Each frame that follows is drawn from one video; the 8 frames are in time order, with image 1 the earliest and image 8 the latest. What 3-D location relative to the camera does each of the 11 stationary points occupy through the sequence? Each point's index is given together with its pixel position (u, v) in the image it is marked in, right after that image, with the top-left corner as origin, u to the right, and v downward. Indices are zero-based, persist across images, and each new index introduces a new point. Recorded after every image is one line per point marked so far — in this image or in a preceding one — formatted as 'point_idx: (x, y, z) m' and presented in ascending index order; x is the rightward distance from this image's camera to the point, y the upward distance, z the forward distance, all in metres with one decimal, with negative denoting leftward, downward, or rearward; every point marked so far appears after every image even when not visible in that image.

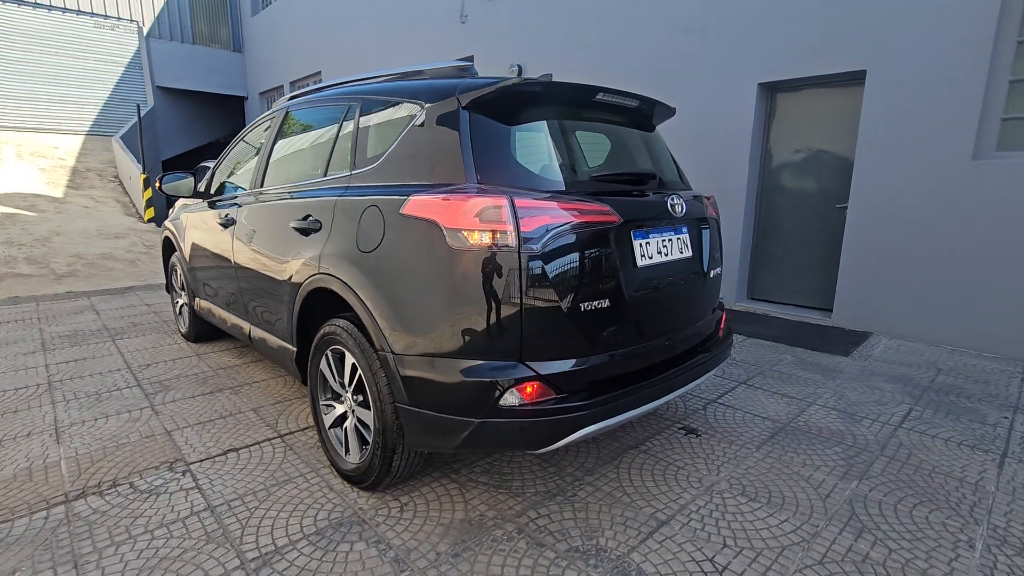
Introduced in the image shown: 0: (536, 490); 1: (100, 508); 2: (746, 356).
0: (+0.1, -0.9, +2.4) m
1: (-1.7, -0.9, +2.2) m
2: (+1.9, -0.6, +4.3) m
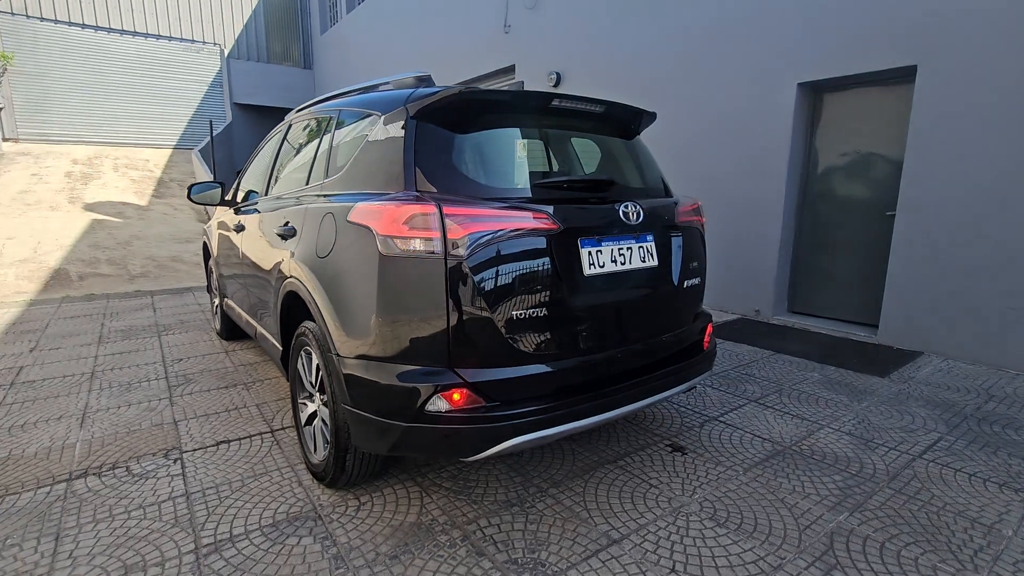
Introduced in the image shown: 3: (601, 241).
0: (-0.1, -1.0, +2.4) m
1: (-1.9, -0.9, +2.4) m
2: (+2.0, -0.7, +4.1) m
3: (+0.3, +0.2, +2.1) m
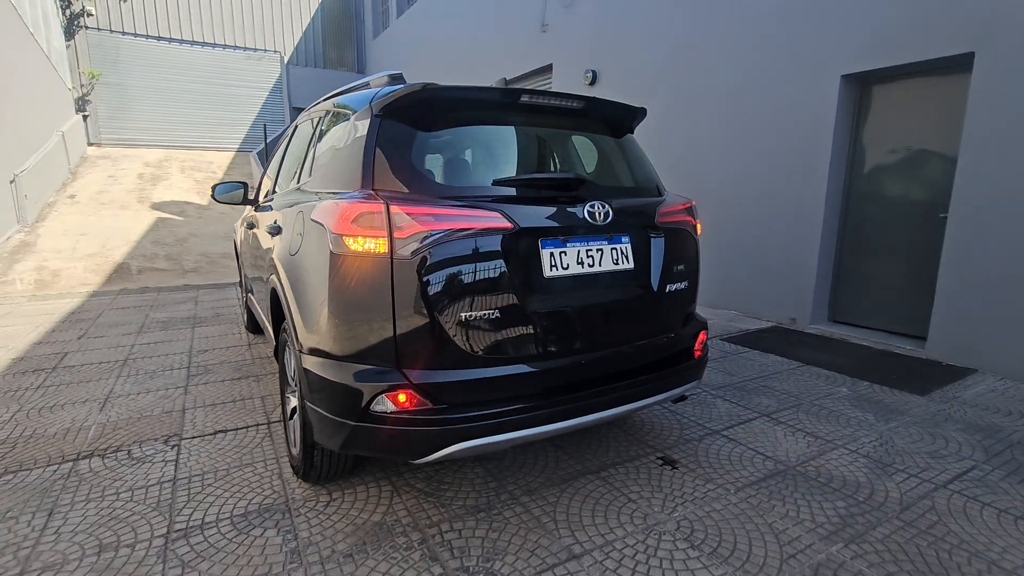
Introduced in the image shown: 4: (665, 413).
0: (-0.2, -1.0, +2.3) m
1: (-2.0, -0.9, +2.6) m
2: (+2.0, -0.7, +3.8) m
3: (+0.2, +0.2, +2.0) m
4: (+1.0, -0.8, +3.3) m
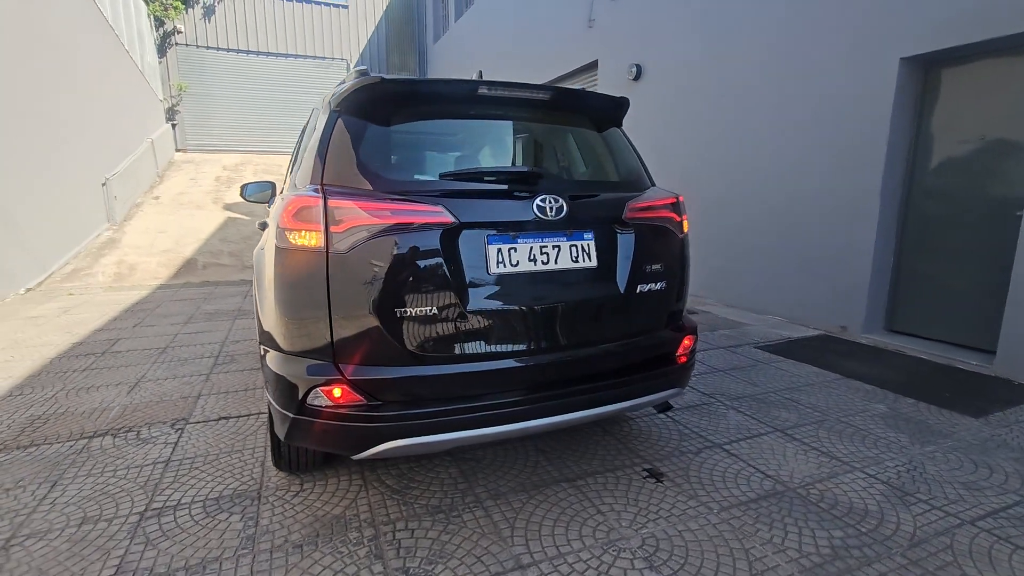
0: (-0.4, -0.9, +2.3) m
1: (-2.1, -0.8, +2.8) m
2: (+2.0, -0.7, +3.5) m
3: (0.0, +0.2, +1.9) m
4: (+0.9, -0.8, +3.1) m
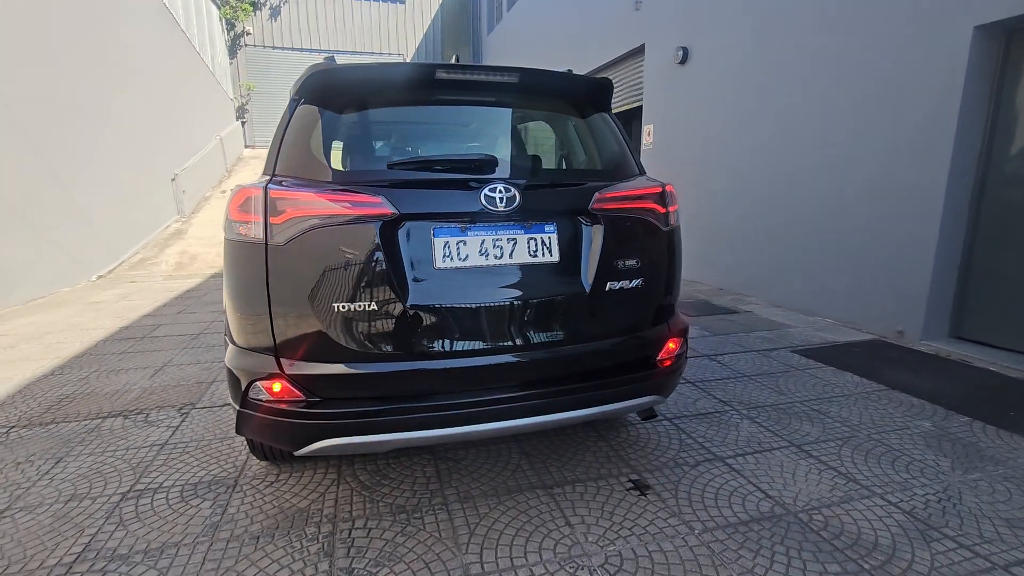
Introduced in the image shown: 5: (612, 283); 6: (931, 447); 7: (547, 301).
0: (-0.5, -0.9, +2.2) m
1: (-2.2, -0.8, +2.9) m
2: (+2.0, -0.7, +3.1) m
3: (-0.2, +0.2, +1.8) m
4: (+0.9, -0.8, +2.9) m
5: (+0.4, 0.0, +2.0) m
6: (+2.2, -0.8, +2.7) m
7: (+0.1, 0.0, +1.9) m
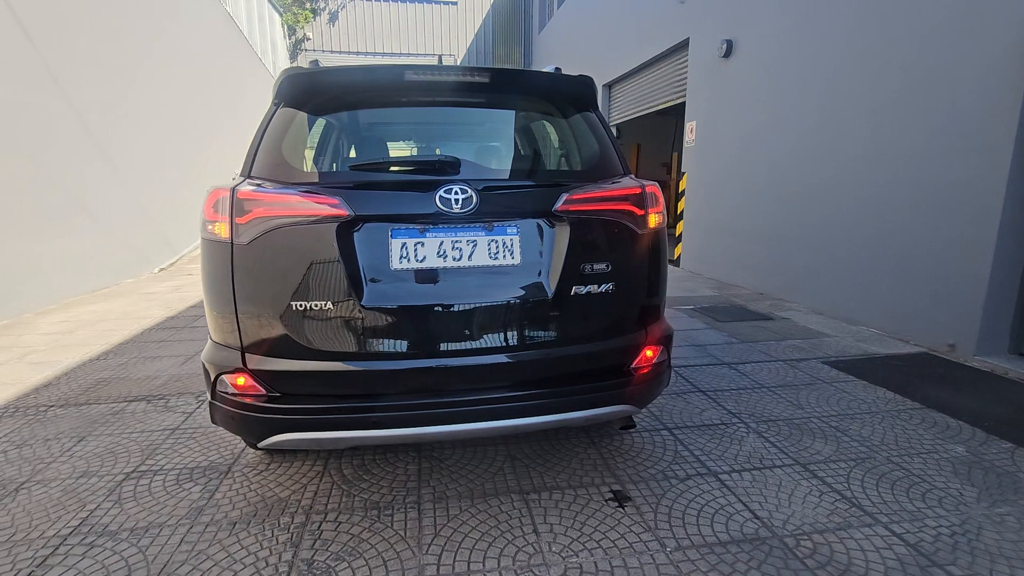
0: (-0.6, -0.9, +2.3) m
1: (-2.2, -0.7, +3.1) m
2: (+2.0, -0.8, +2.9) m
3: (-0.3, +0.2, +1.8) m
4: (+0.8, -0.8, +2.8) m
5: (+0.3, 0.0, +1.9) m
6: (+2.1, -0.9, +2.5) m
7: (0.0, -0.1, +1.9) m
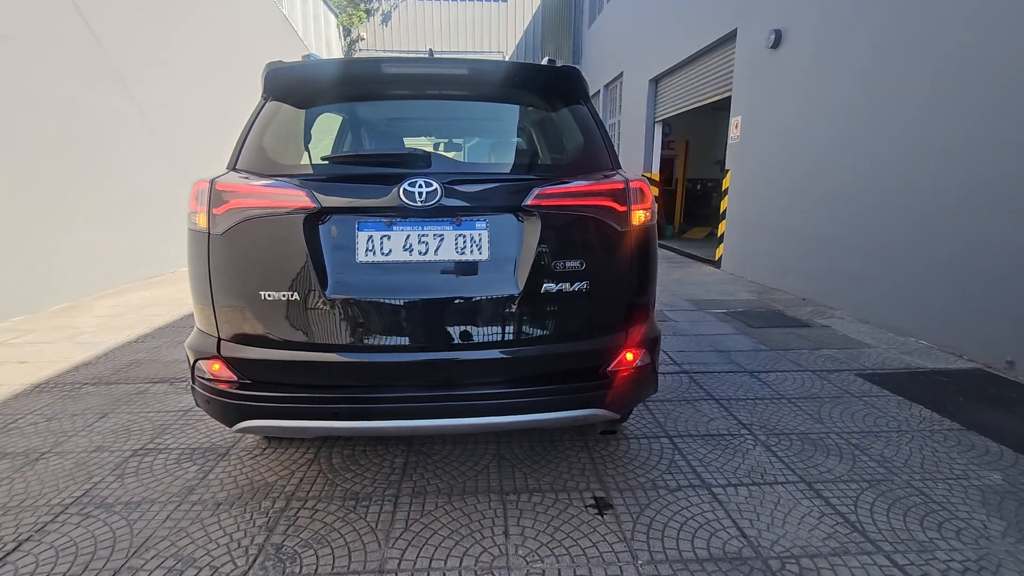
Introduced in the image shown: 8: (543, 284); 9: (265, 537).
0: (-0.7, -0.9, +2.3) m
1: (-2.2, -0.6, +3.3) m
2: (+1.9, -0.8, +2.6) m
3: (-0.4, +0.2, +1.8) m
4: (+0.8, -0.8, +2.6) m
5: (+0.2, 0.0, +1.9) m
6: (+2.0, -0.9, +2.2) m
7: (-0.1, 0.0, +1.8) m
8: (+0.1, 0.0, +1.9) m
9: (-0.9, -0.9, +2.0) m
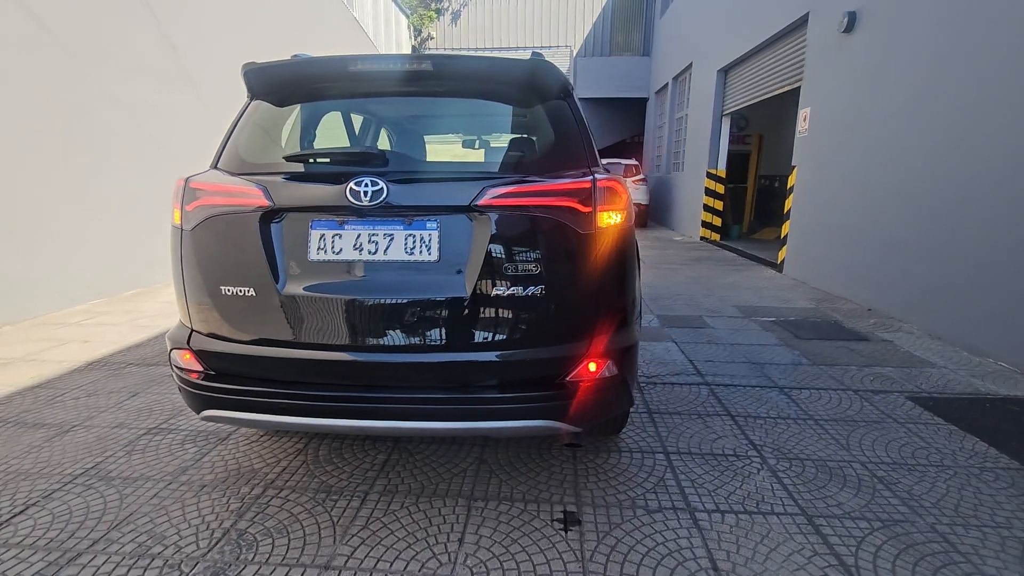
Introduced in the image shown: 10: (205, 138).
0: (-0.8, -0.9, +2.3) m
1: (-2.2, -0.6, +3.5) m
2: (+1.9, -0.9, +2.3) m
3: (-0.6, +0.2, +1.8) m
4: (+0.7, -0.8, +2.5) m
5: (0.0, 0.0, +1.8) m
6: (+1.9, -1.0, +1.9) m
7: (-0.3, 0.0, +1.8) m
8: (0.0, 0.0, +1.8) m
9: (-1.1, -0.9, +2.1) m
10: (-4.1, +2.0, +7.0) m
